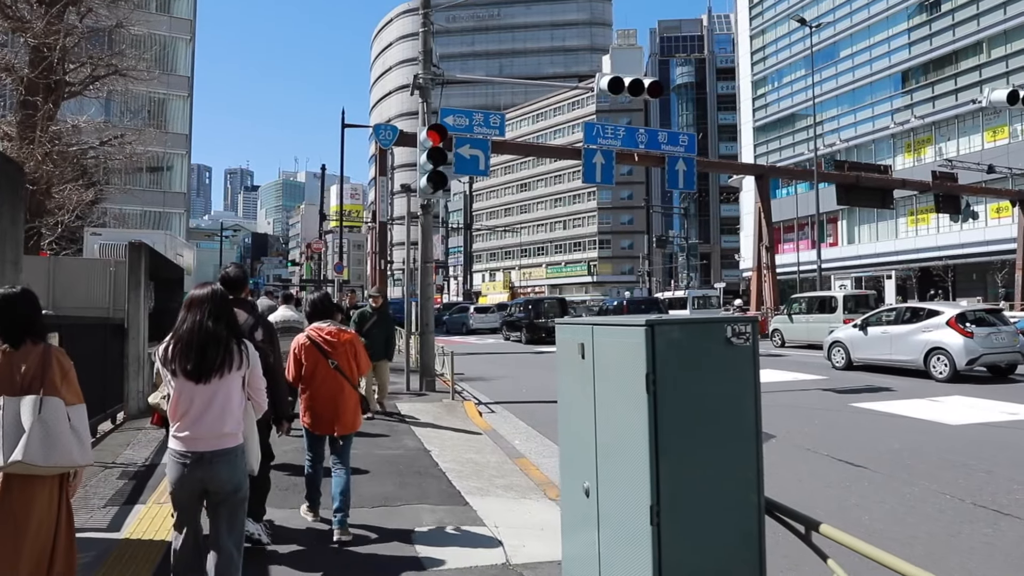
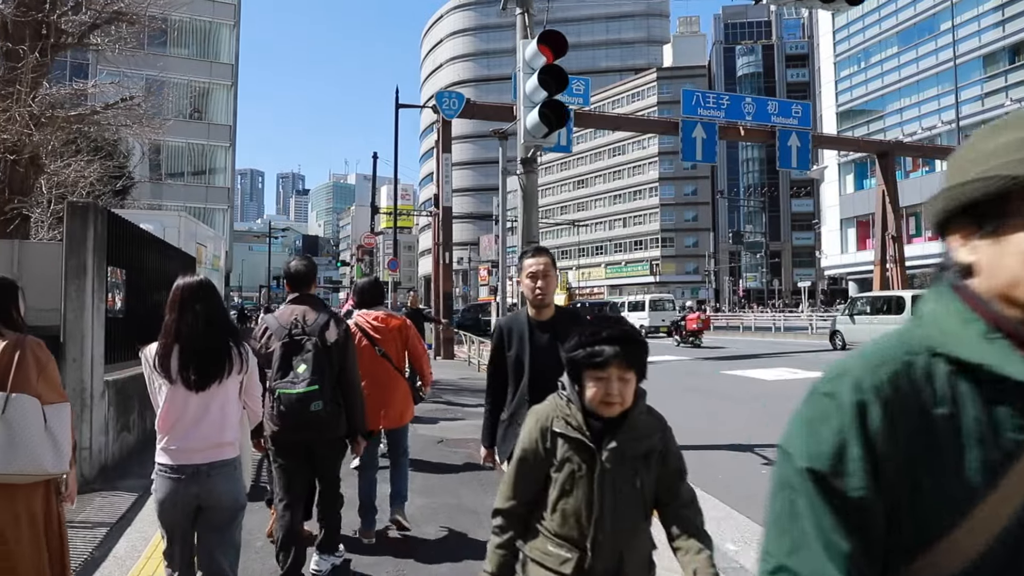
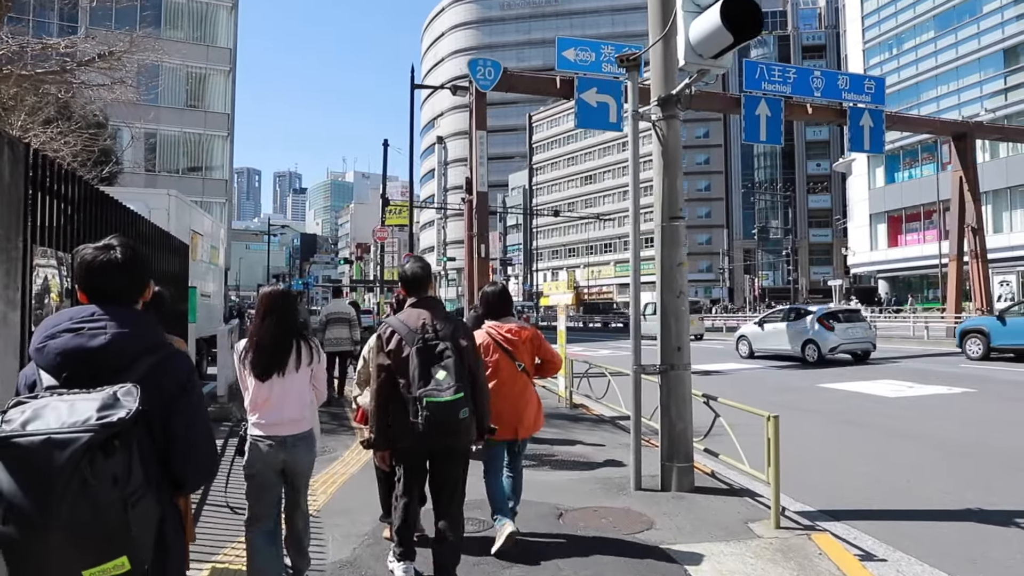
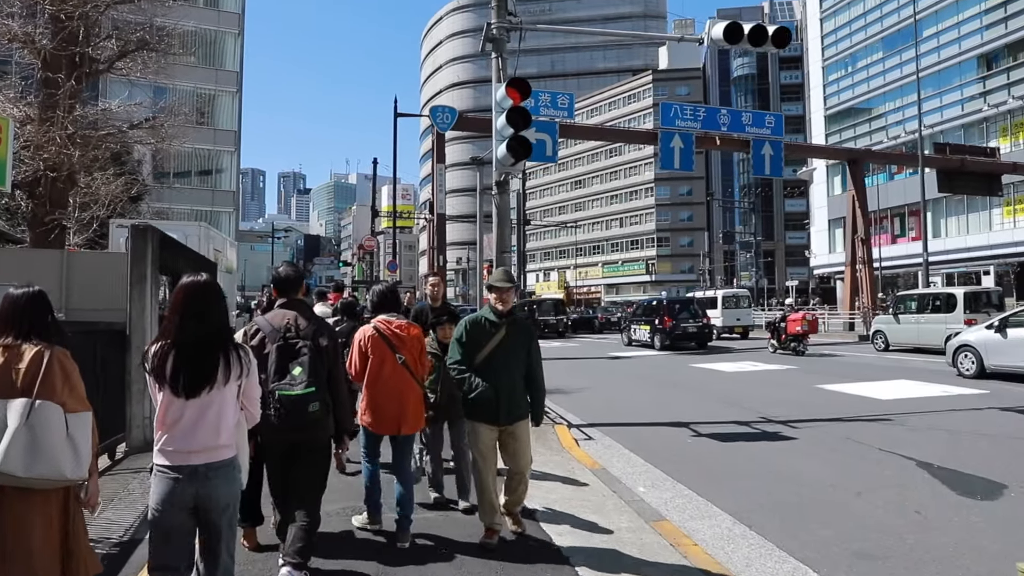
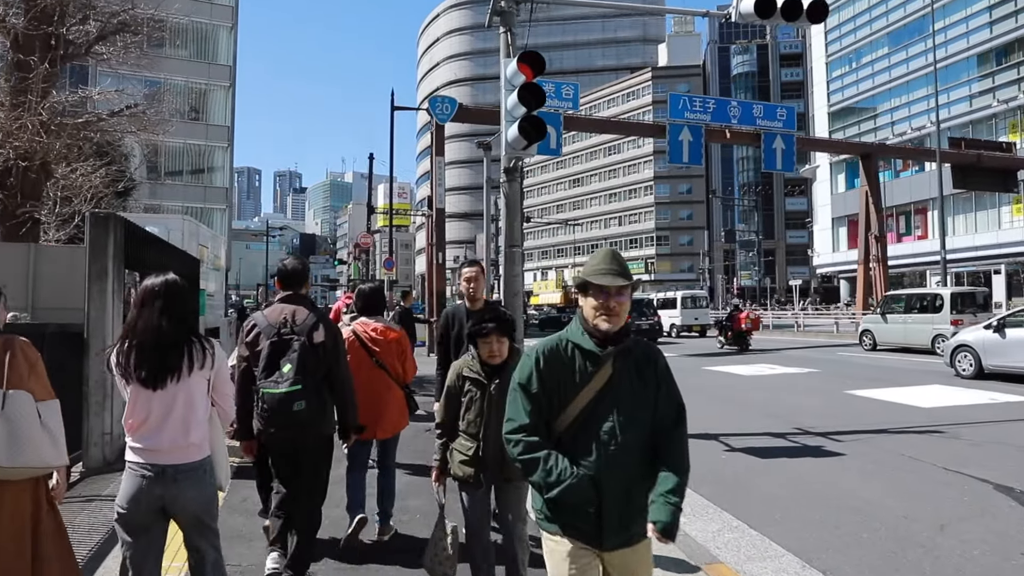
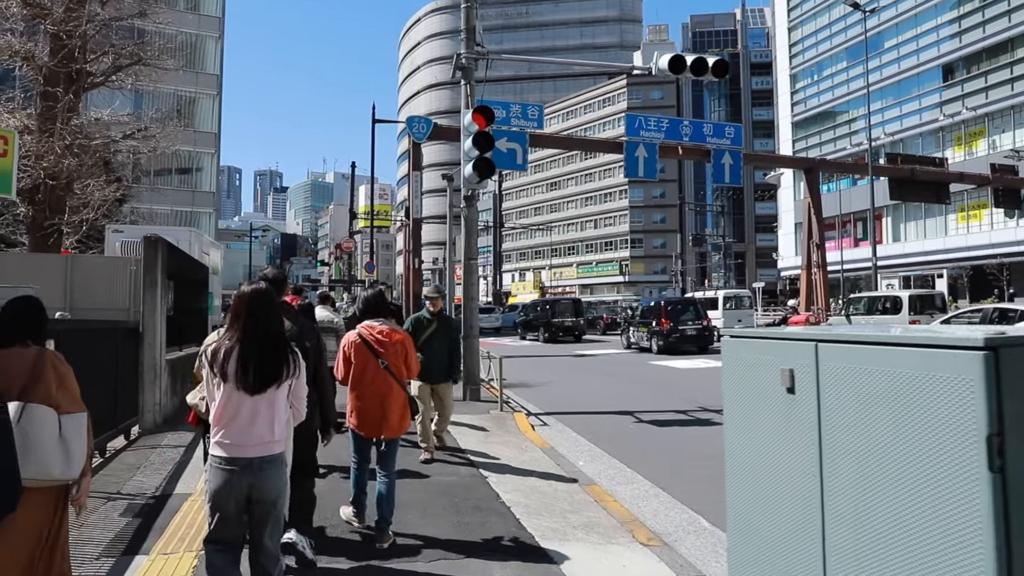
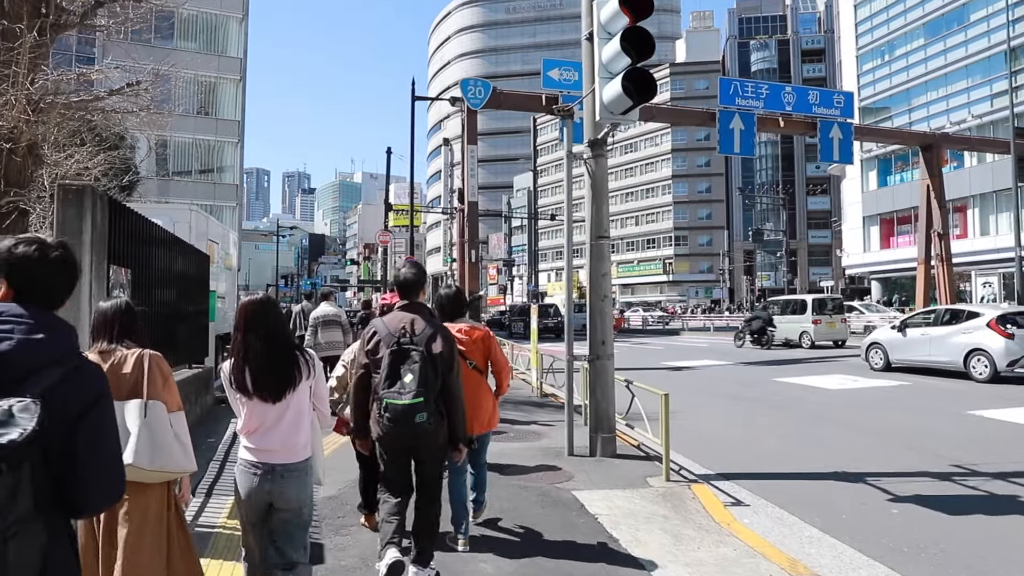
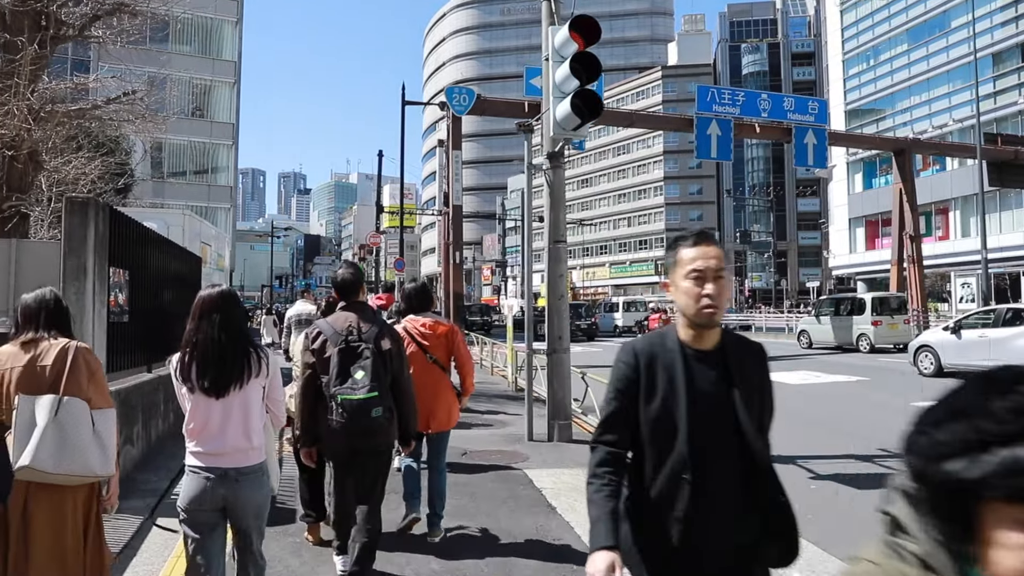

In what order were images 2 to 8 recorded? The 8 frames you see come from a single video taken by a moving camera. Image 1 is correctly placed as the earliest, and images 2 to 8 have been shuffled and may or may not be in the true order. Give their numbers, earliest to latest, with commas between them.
6, 4, 5, 2, 8, 7, 3
